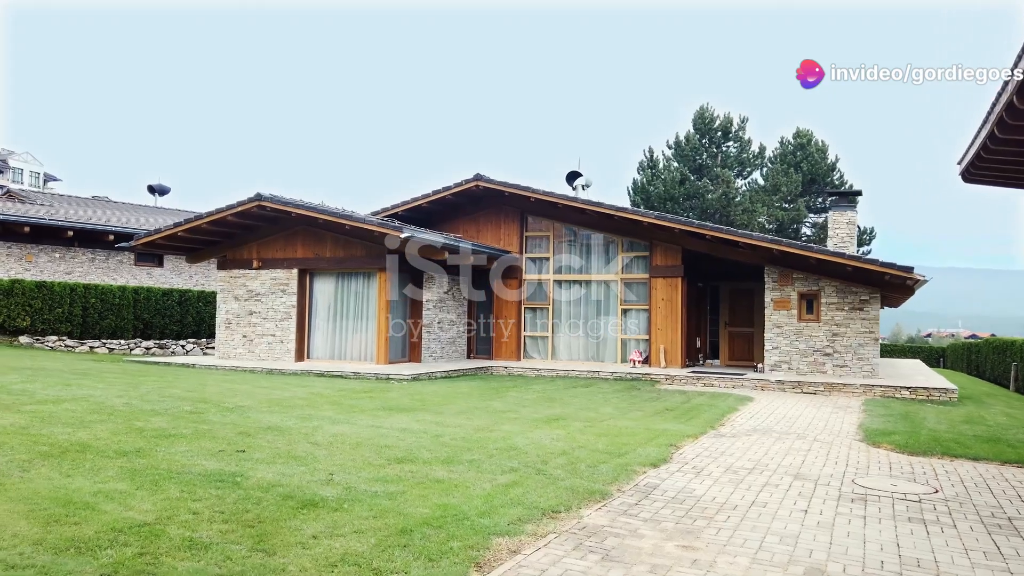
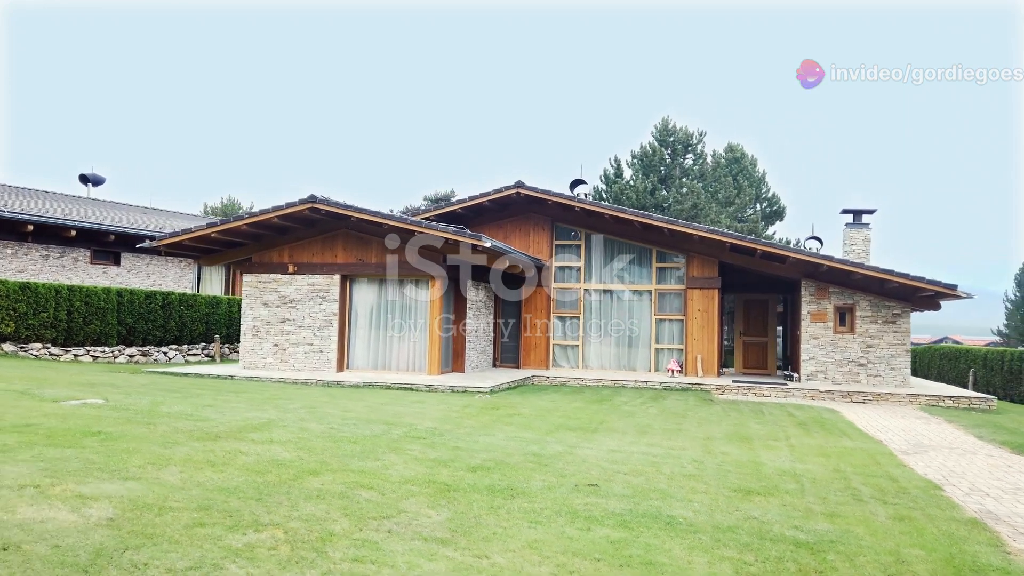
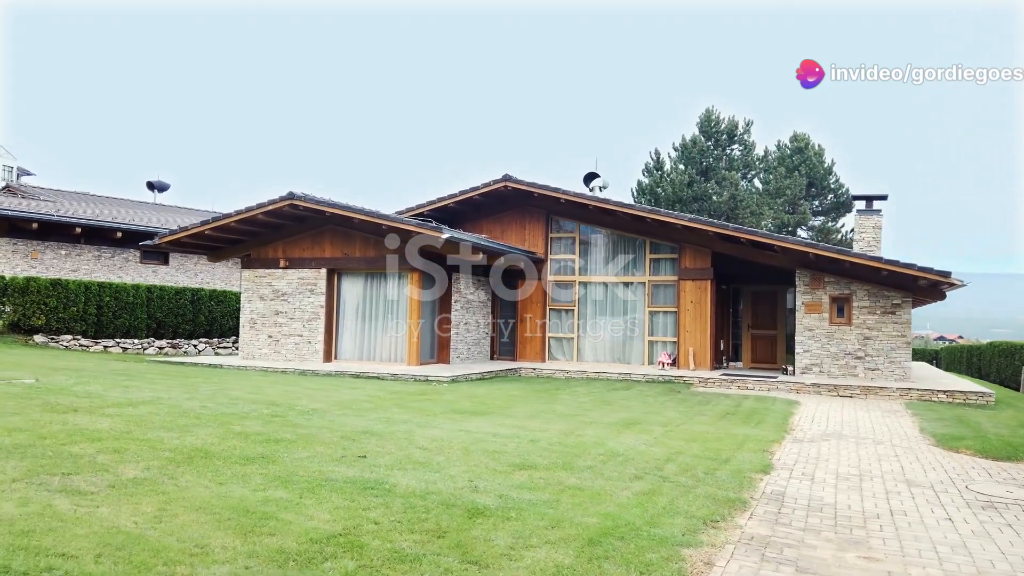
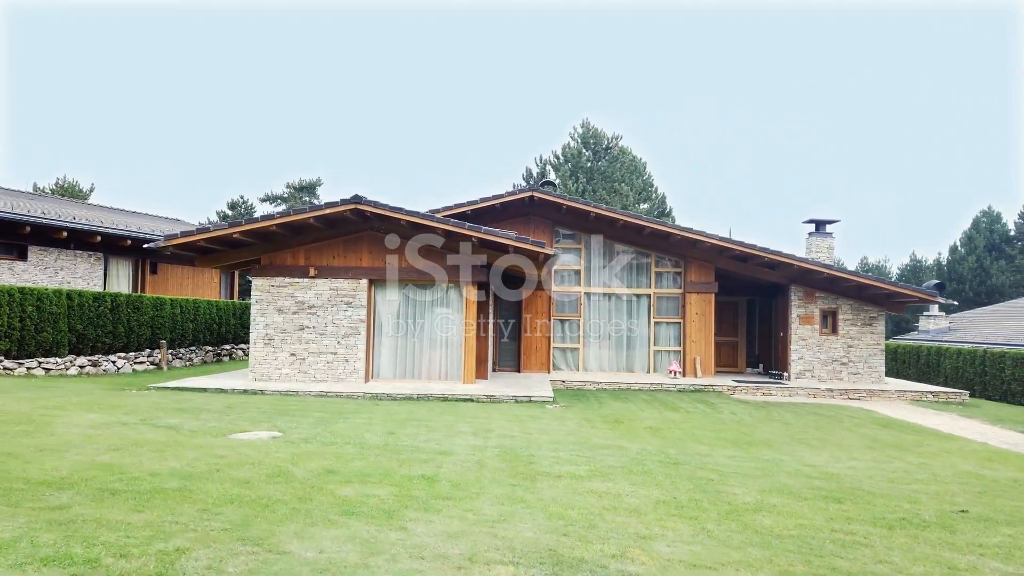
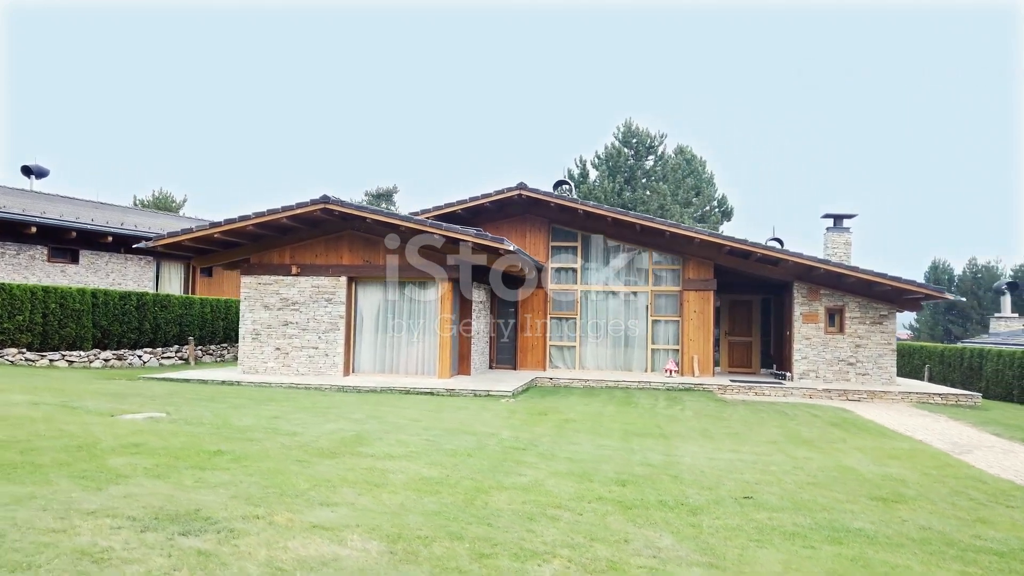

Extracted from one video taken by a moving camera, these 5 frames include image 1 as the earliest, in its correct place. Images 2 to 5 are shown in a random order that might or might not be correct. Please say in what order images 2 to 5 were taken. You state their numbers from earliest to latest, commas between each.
3, 2, 5, 4
